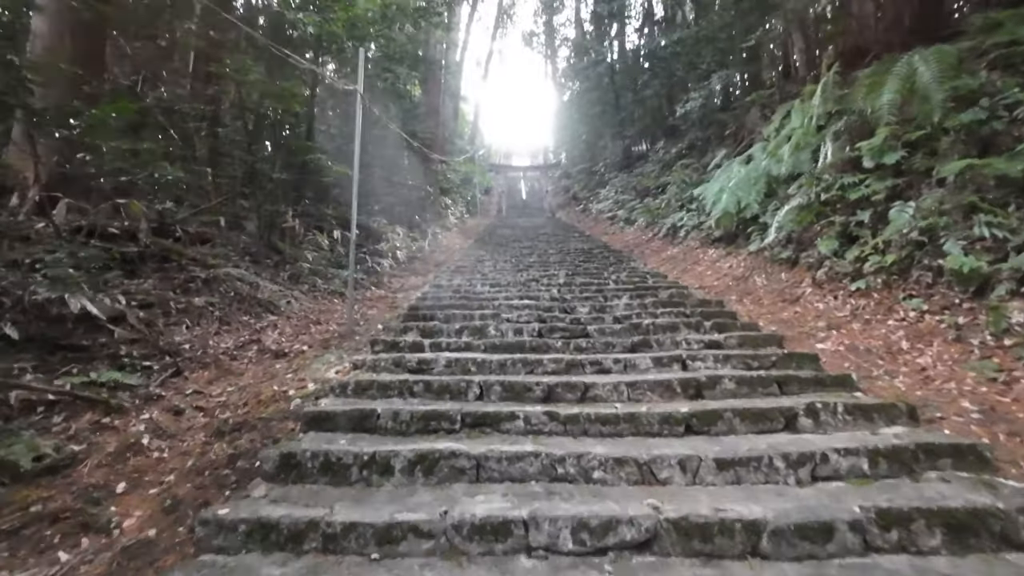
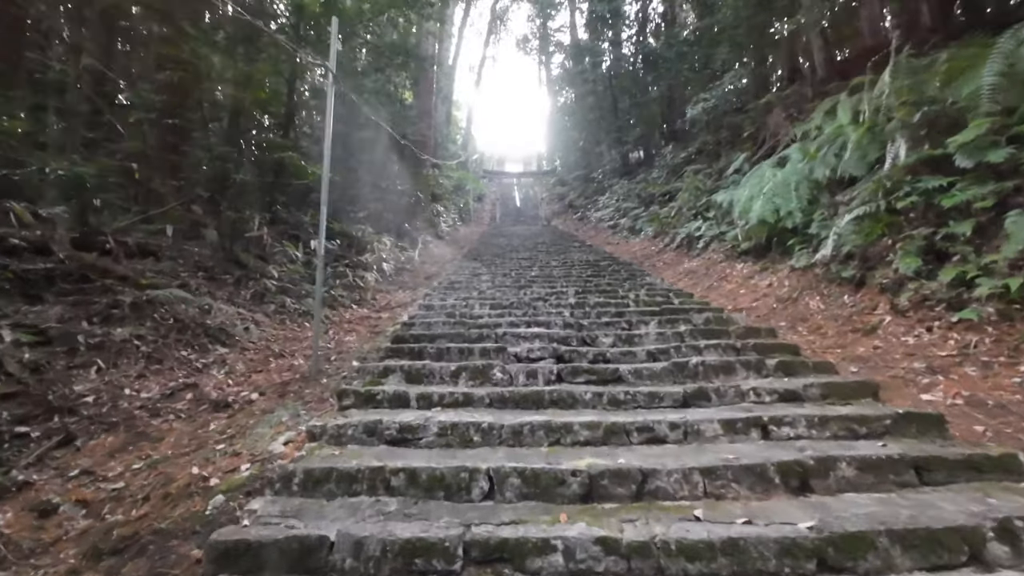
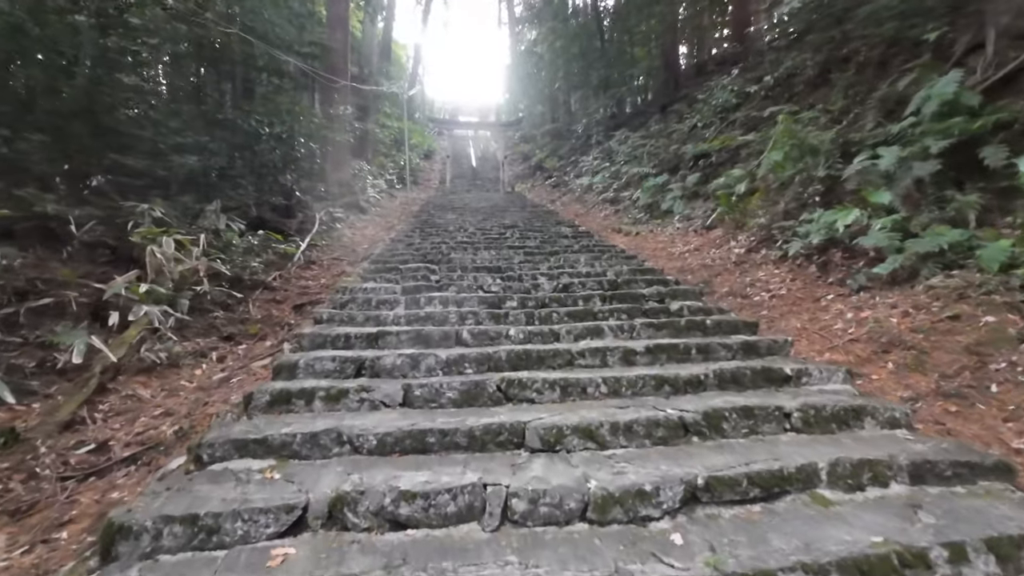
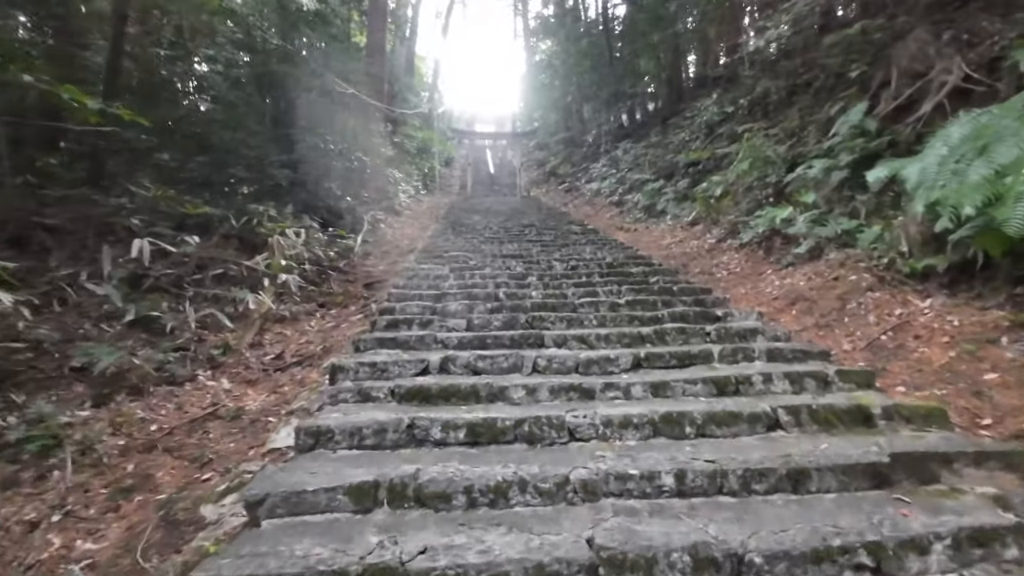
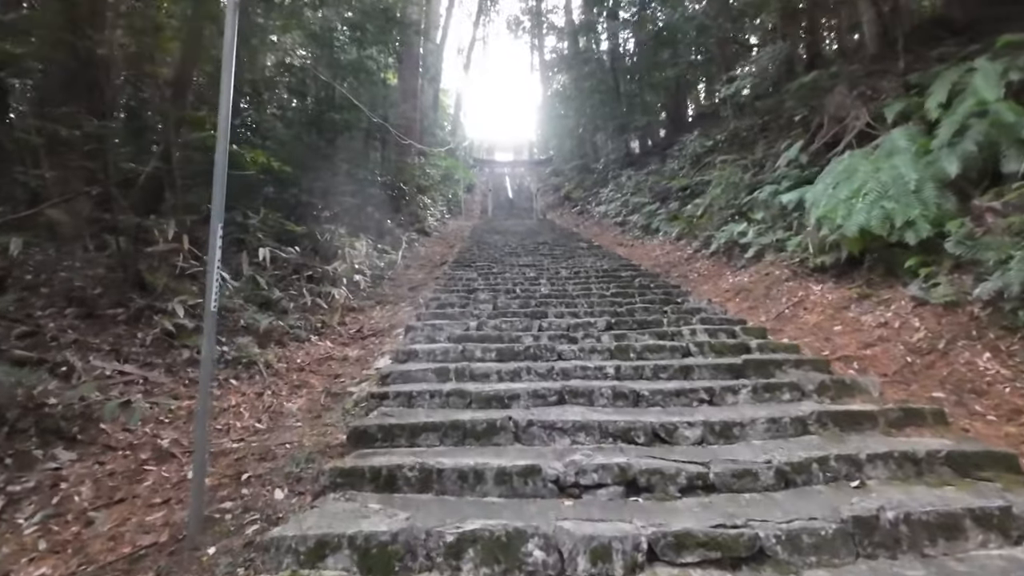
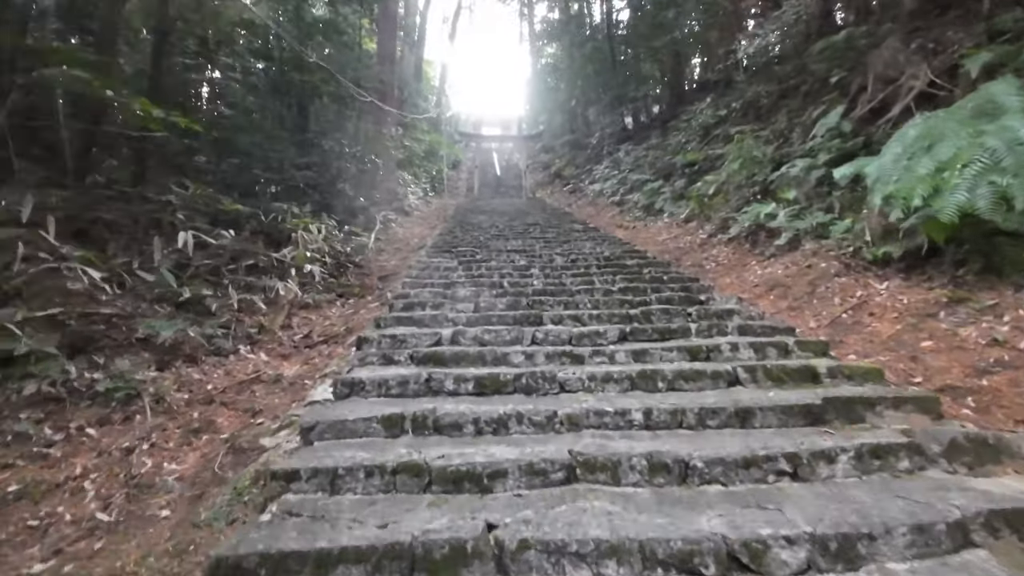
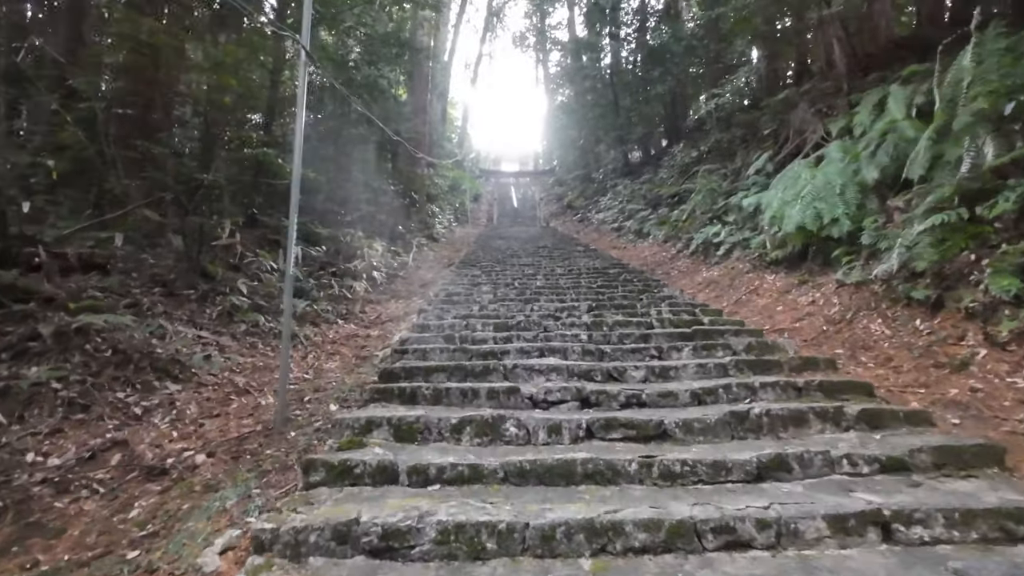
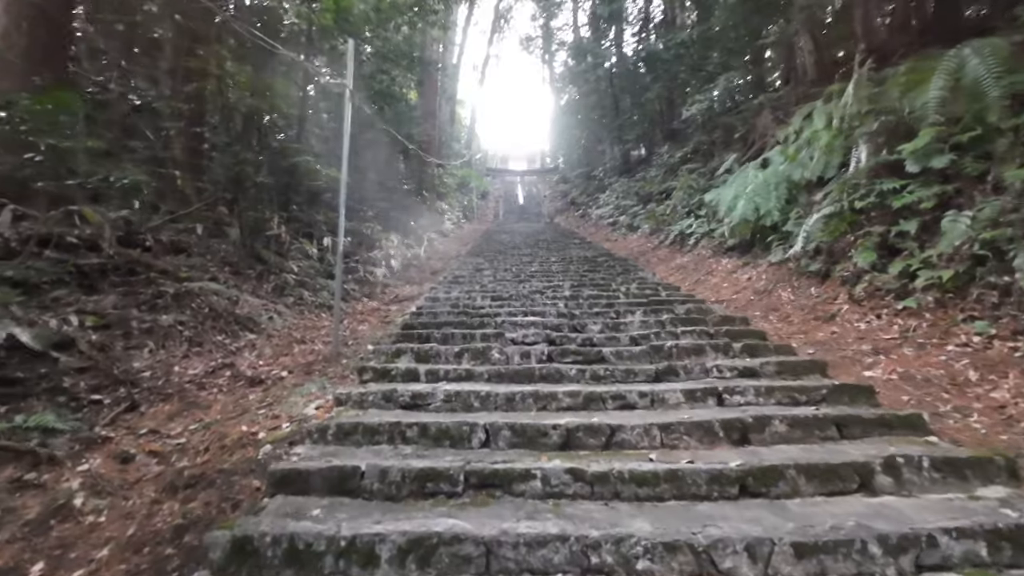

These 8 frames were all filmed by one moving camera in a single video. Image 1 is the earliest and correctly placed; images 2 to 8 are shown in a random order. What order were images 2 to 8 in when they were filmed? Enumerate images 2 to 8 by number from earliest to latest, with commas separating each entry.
8, 2, 7, 5, 6, 4, 3
